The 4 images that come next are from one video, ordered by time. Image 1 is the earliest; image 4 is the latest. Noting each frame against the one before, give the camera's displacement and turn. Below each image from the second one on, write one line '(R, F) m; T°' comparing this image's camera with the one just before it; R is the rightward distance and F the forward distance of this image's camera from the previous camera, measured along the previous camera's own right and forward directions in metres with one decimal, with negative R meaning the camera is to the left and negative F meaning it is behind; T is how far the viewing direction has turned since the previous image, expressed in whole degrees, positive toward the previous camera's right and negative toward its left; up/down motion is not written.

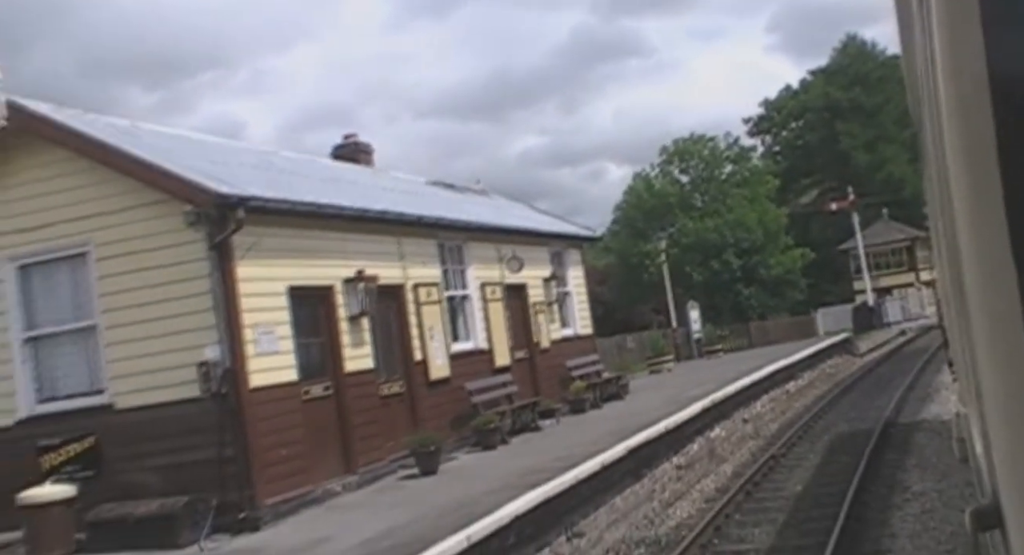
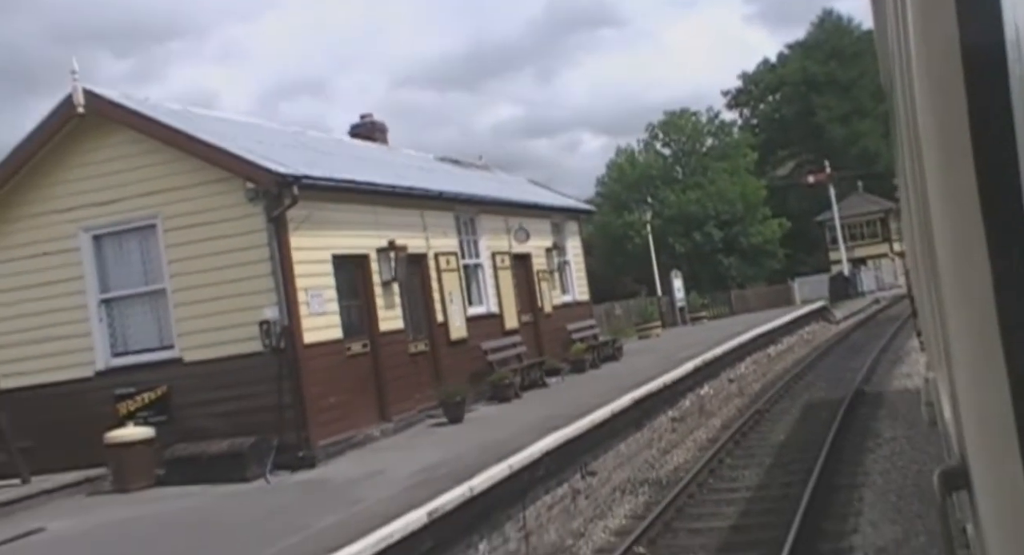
(-0.5, -1.5) m; +1°
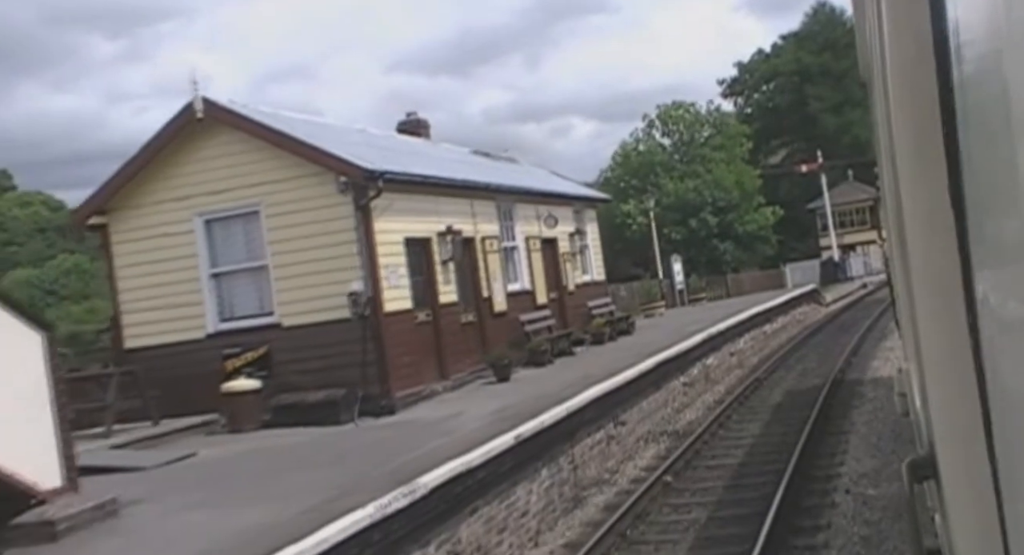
(-0.7, -2.5) m; 0°
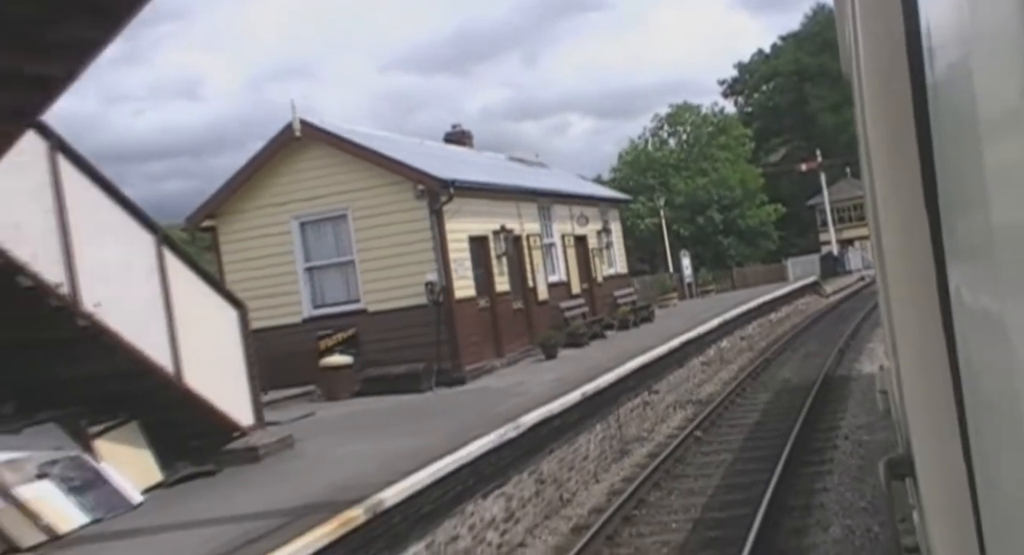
(-0.8, -2.8) m; 0°
